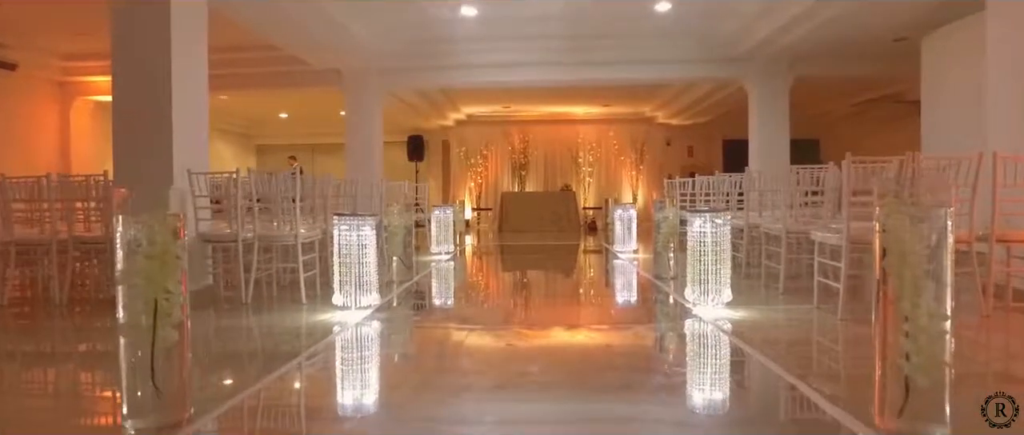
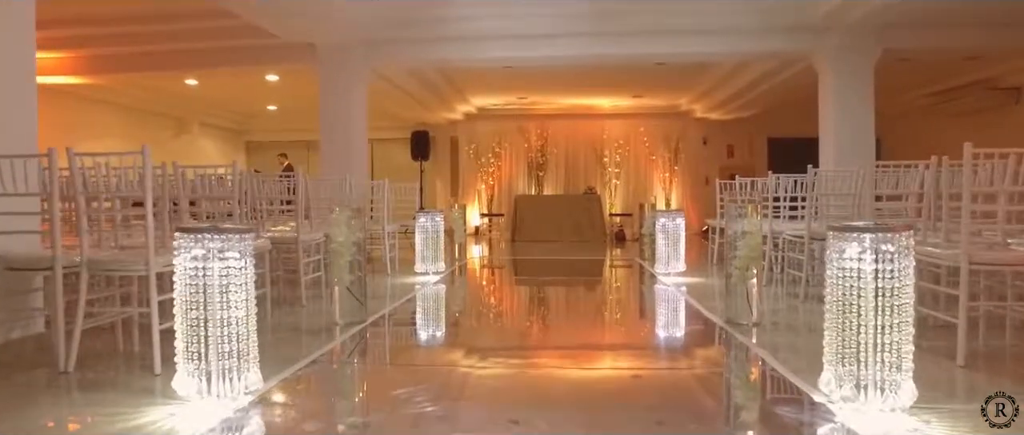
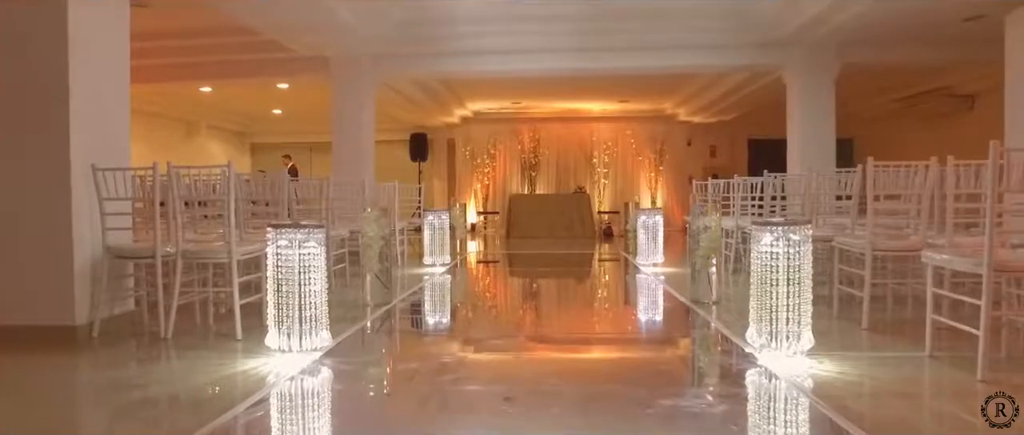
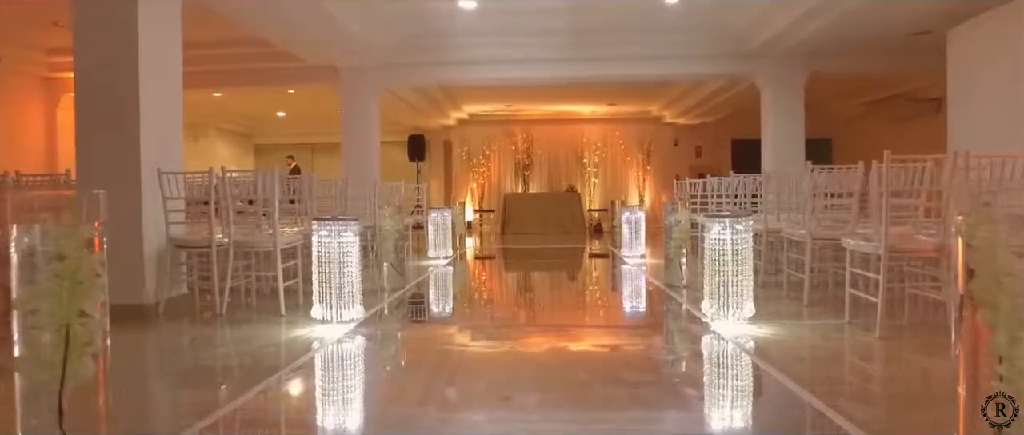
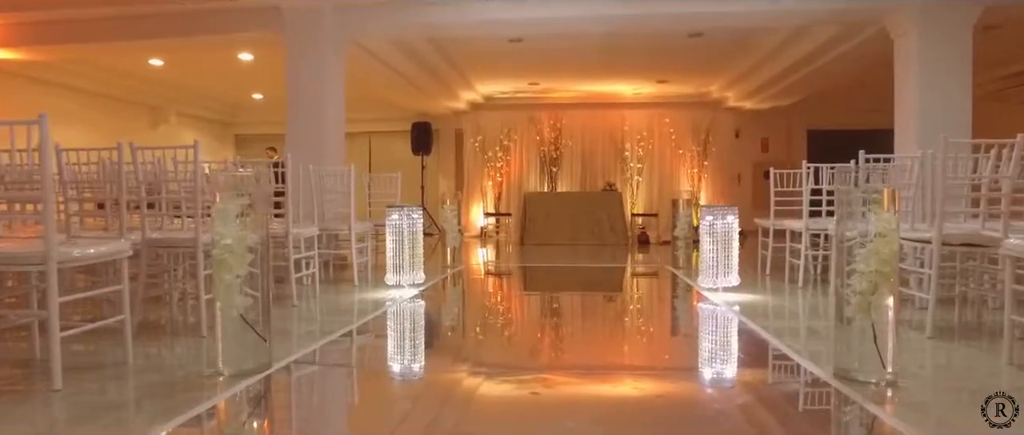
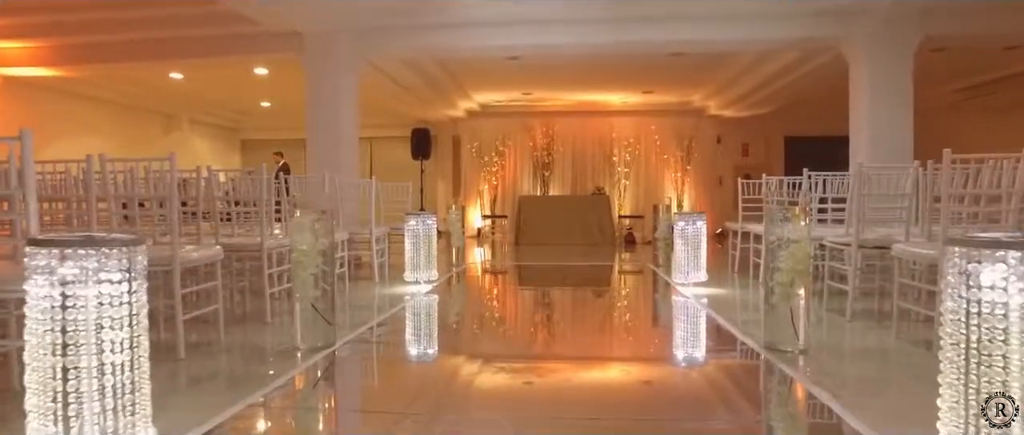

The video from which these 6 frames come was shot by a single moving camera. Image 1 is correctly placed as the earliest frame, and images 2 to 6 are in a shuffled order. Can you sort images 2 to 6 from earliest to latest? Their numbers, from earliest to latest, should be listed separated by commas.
4, 3, 2, 6, 5
